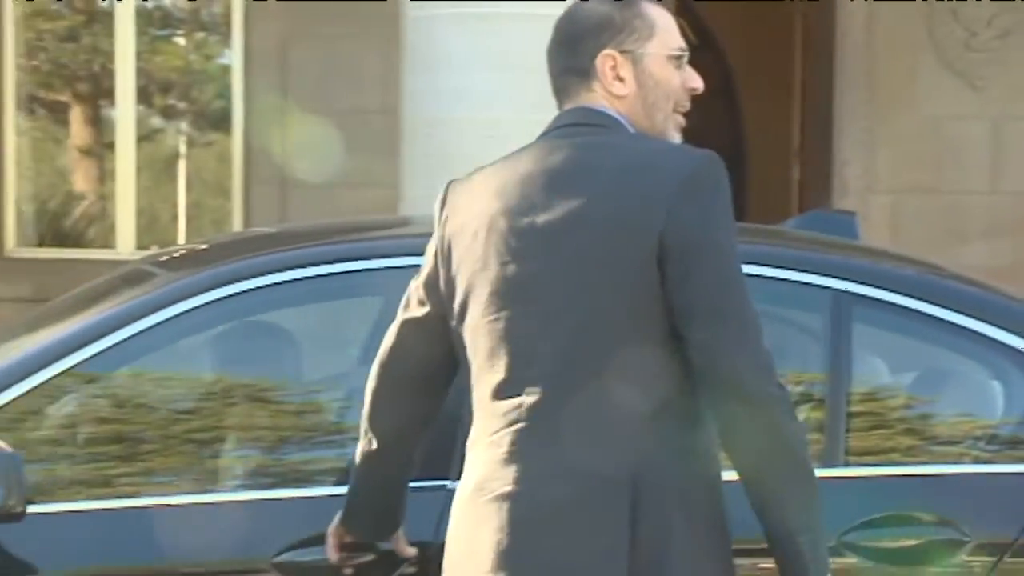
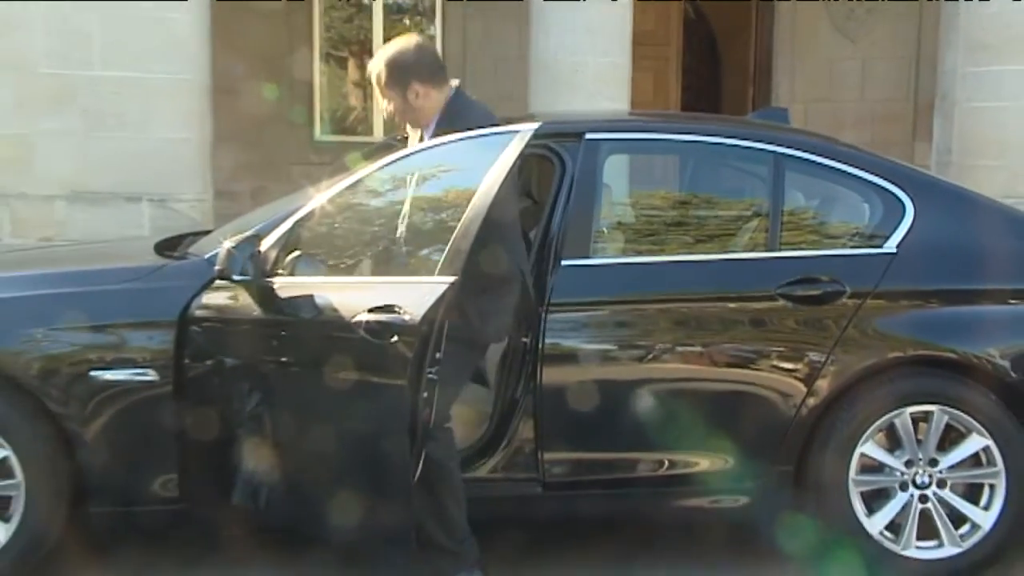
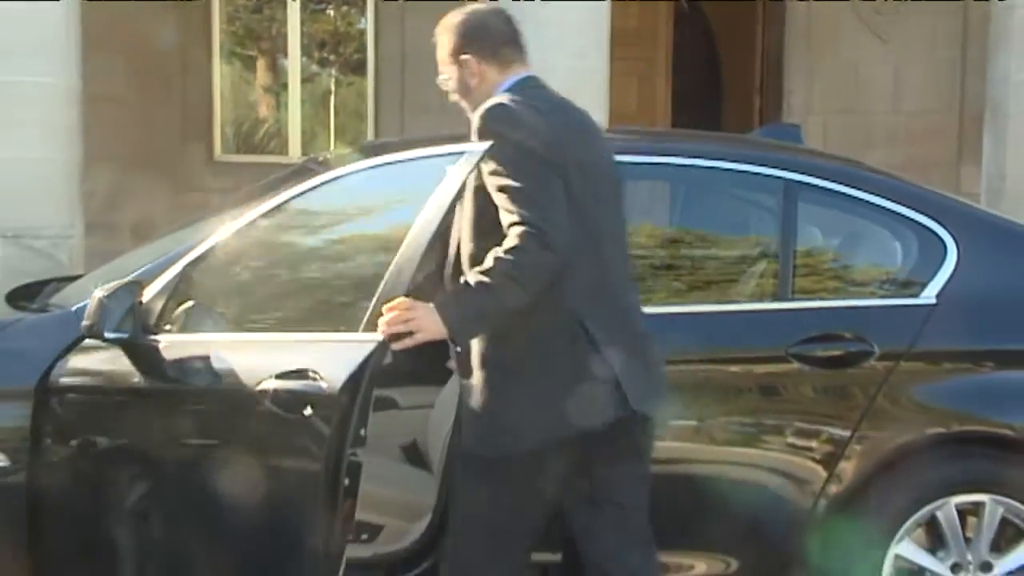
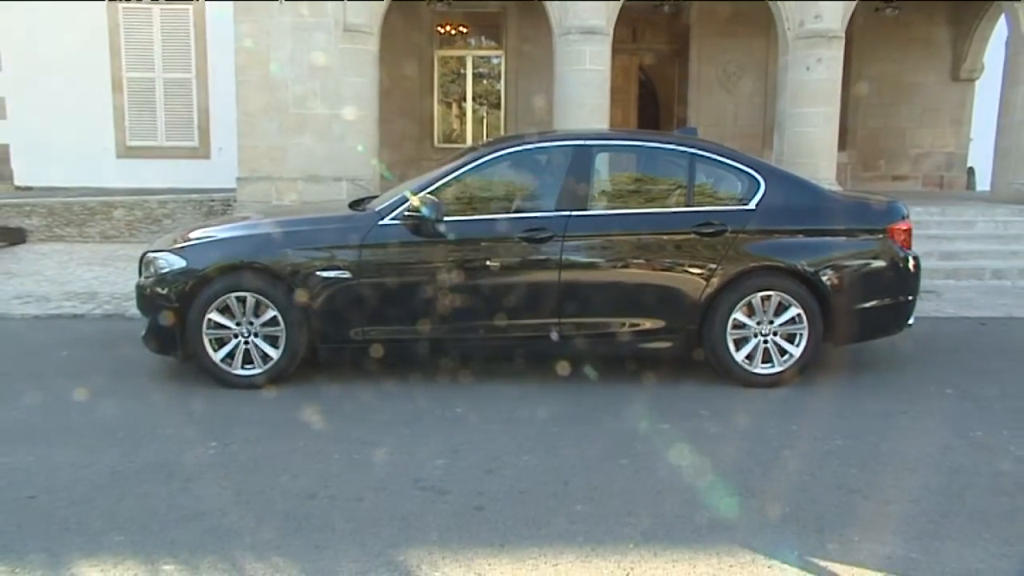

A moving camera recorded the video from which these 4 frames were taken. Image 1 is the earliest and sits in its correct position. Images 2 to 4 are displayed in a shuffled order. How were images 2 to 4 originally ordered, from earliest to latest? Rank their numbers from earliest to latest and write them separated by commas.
3, 2, 4
